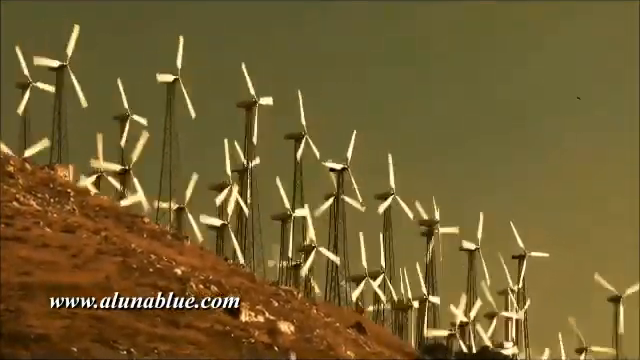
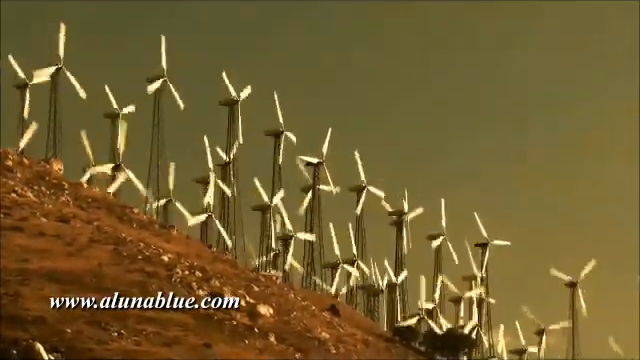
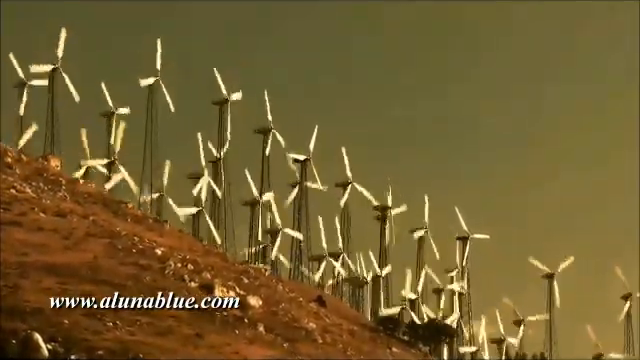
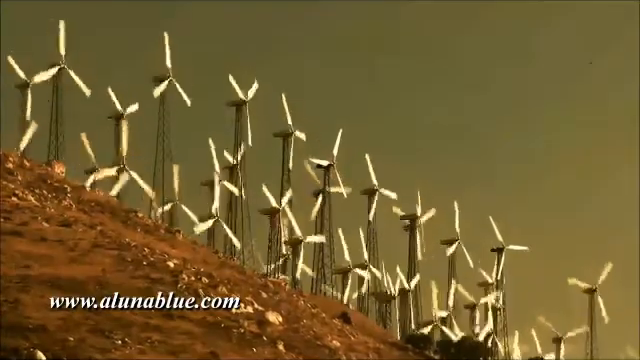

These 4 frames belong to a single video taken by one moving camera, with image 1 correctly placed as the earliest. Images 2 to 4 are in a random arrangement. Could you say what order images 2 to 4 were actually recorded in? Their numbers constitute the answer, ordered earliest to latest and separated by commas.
4, 2, 3
